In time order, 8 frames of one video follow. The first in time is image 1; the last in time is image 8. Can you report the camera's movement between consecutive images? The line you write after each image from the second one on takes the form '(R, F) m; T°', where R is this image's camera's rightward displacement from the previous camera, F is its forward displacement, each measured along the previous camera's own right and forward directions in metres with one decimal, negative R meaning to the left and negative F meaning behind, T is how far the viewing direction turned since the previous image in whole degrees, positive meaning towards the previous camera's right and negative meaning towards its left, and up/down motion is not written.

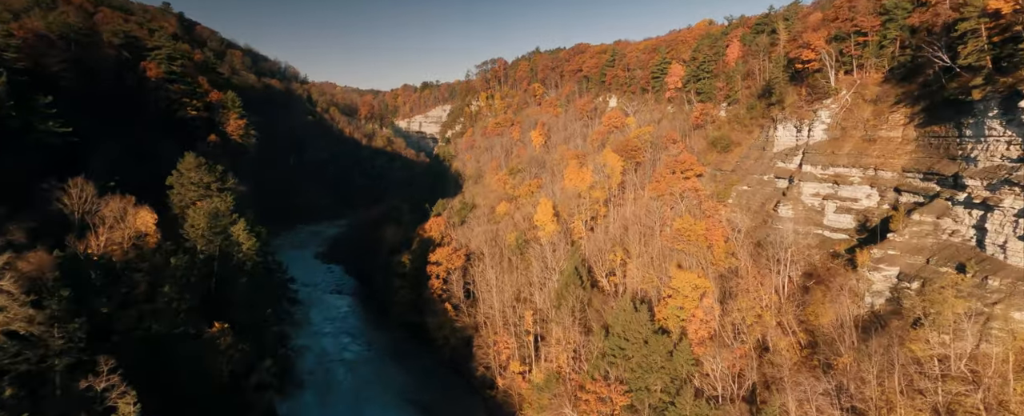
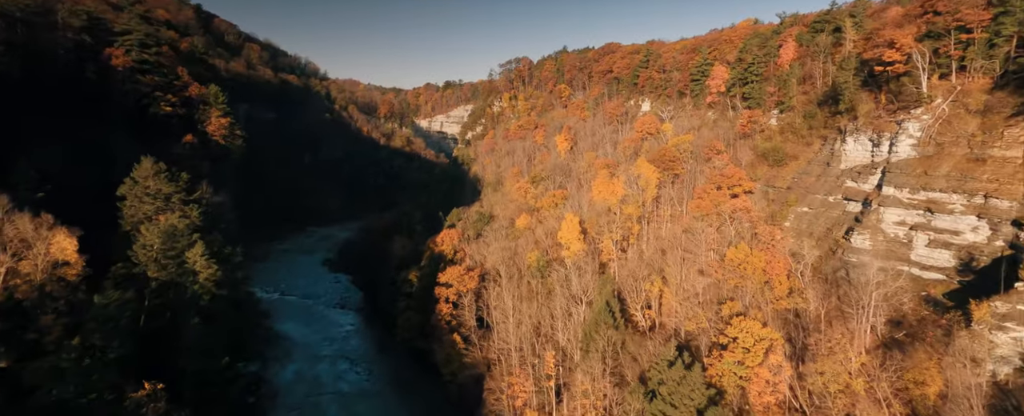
(-0.1, +3.6) m; -3°
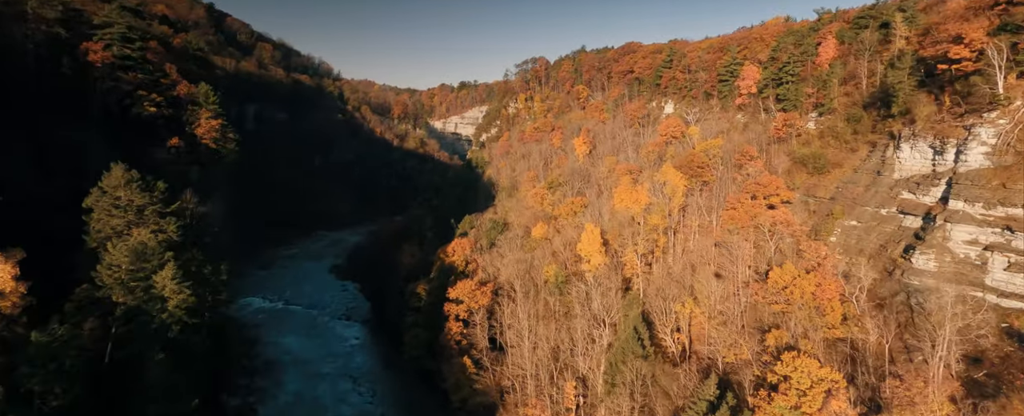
(-0.1, +2.1) m; -2°
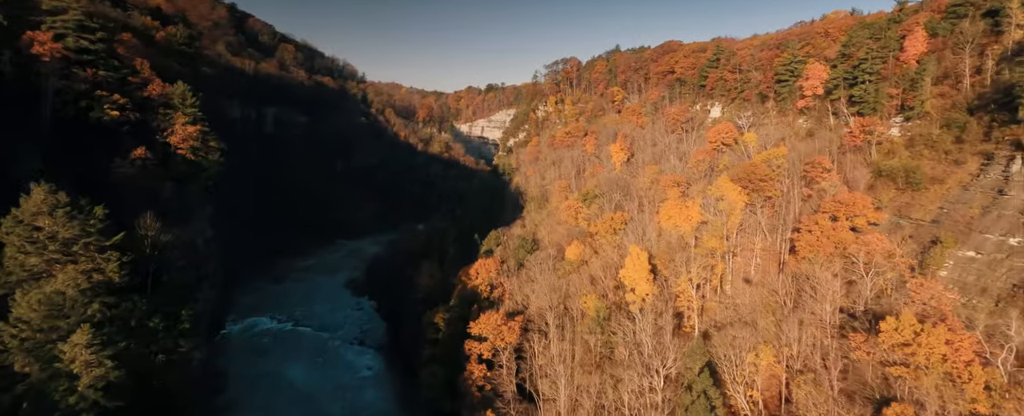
(-0.4, +3.7) m; -3°
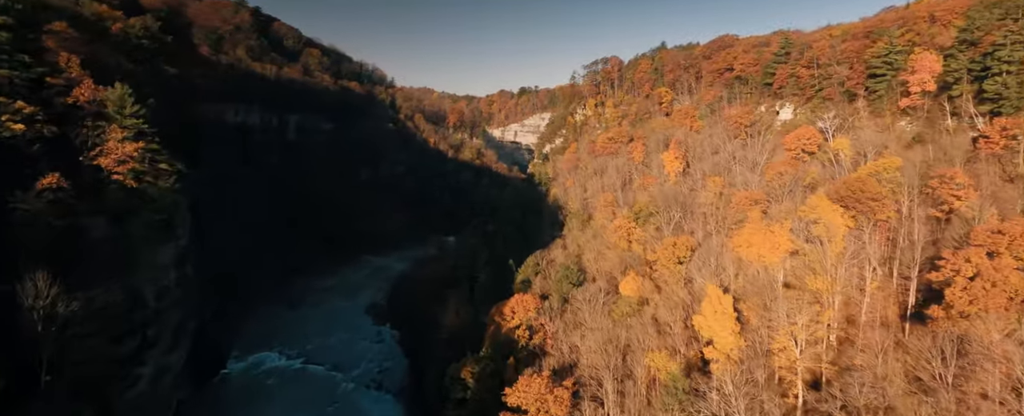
(-0.6, +4.7) m; -4°
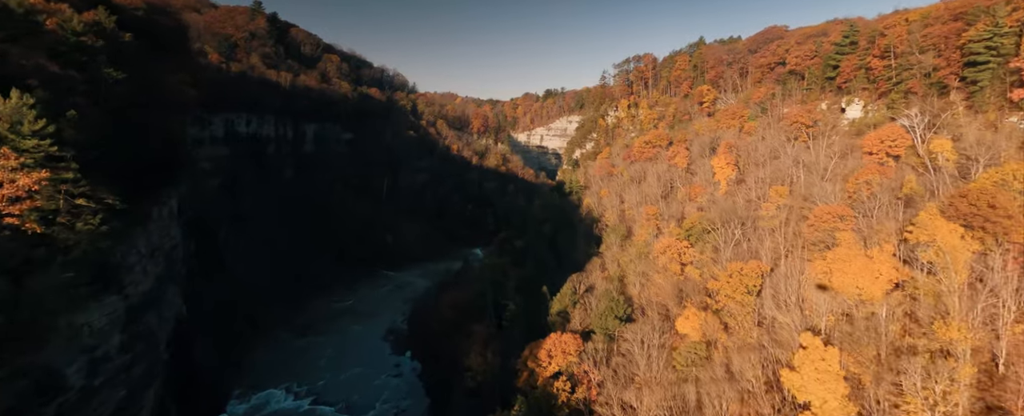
(-0.4, +3.6) m; -3°
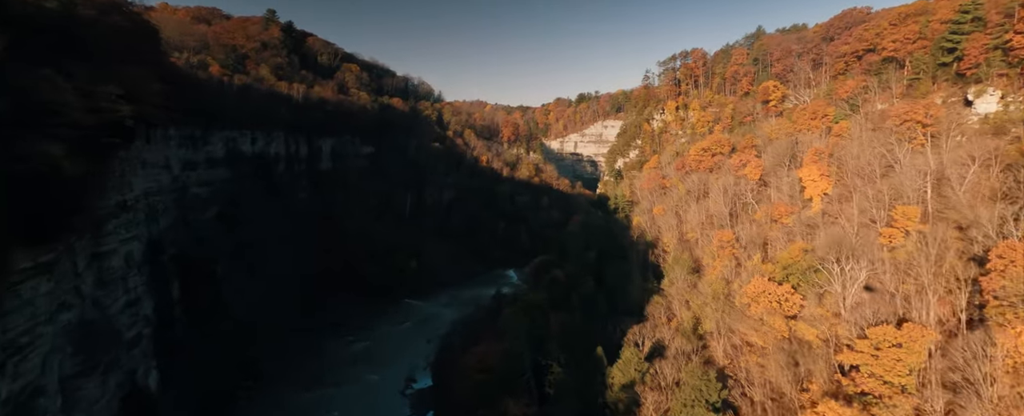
(-0.4, +5.7) m; -4°
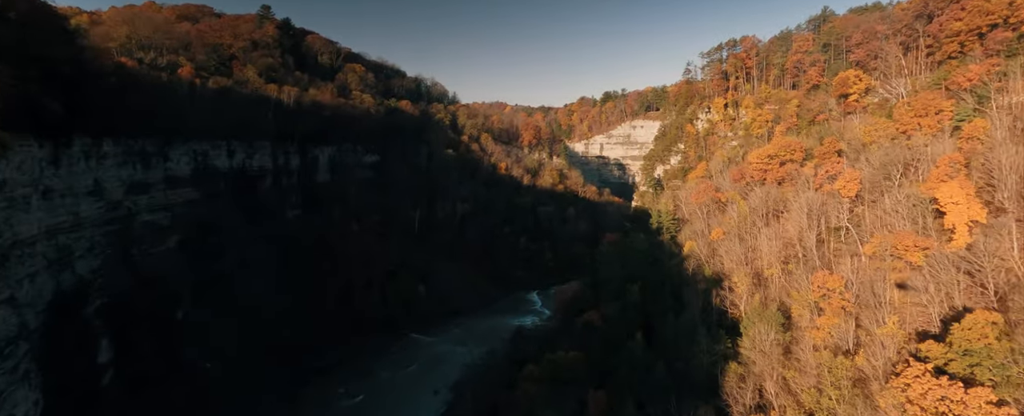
(0.0, +6.7) m; -3°
